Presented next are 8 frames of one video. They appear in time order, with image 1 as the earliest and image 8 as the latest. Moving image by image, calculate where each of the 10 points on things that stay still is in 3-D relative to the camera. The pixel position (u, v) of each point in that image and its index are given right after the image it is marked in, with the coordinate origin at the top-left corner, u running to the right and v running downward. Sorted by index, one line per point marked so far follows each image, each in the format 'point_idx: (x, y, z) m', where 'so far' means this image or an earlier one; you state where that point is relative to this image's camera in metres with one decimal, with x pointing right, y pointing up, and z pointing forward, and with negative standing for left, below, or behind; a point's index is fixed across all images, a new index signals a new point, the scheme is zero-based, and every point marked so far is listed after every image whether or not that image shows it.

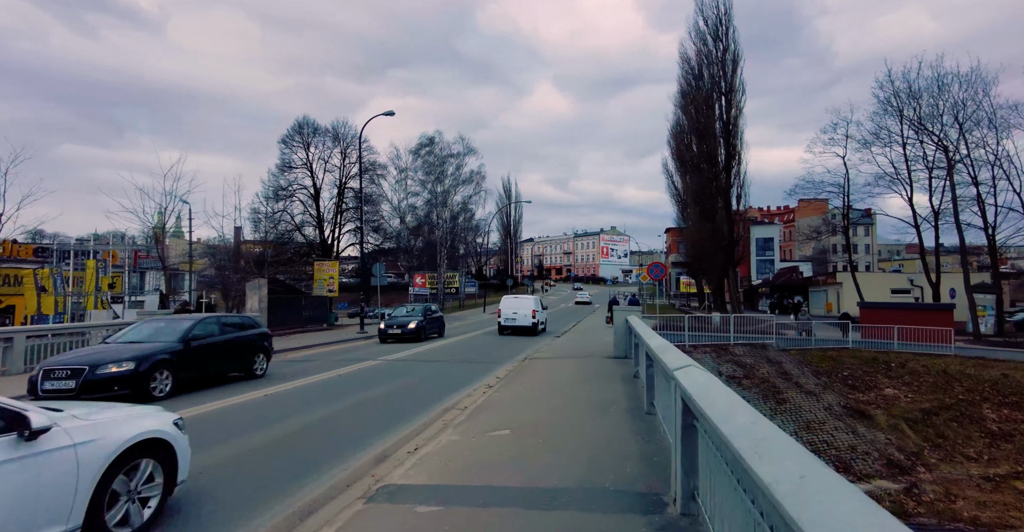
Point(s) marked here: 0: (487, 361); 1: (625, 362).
0: (-0.9, -3.5, +17.0) m
1: (+3.6, -3.0, +14.3) m
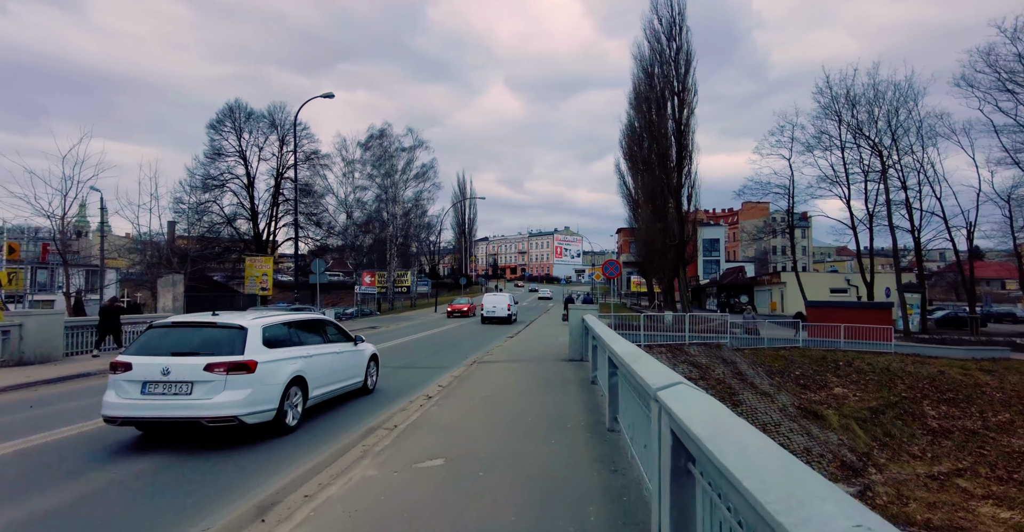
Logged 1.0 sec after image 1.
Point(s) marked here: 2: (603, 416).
0: (-2.7, -3.4, +15.5) m
1: (+2.1, -2.9, +13.2) m
2: (+1.6, -2.5, +7.6) m
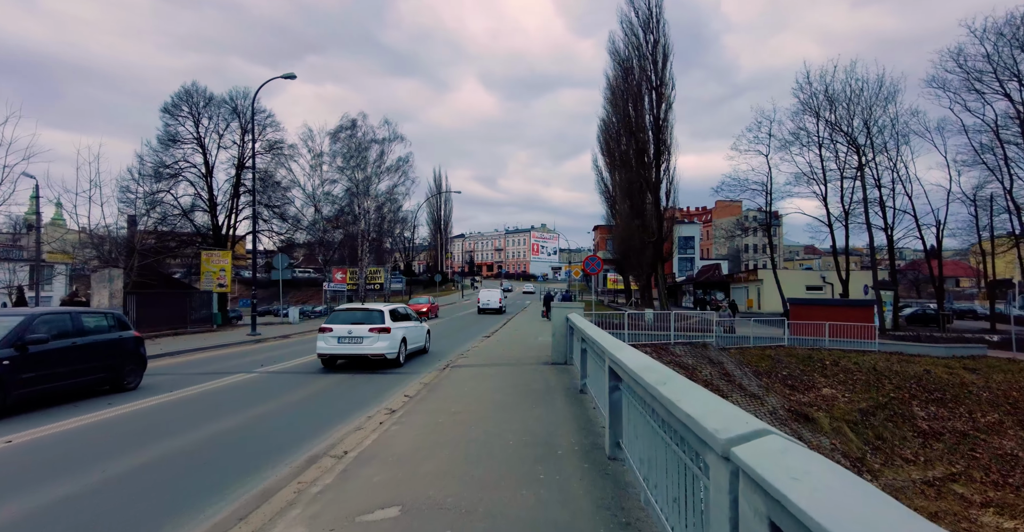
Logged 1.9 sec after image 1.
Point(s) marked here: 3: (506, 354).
0: (-3.4, -3.2, +14.1) m
1: (+1.5, -2.7, +12.0) m
2: (+1.2, -2.4, +6.3) m
3: (-0.2, -2.9, +15.1) m
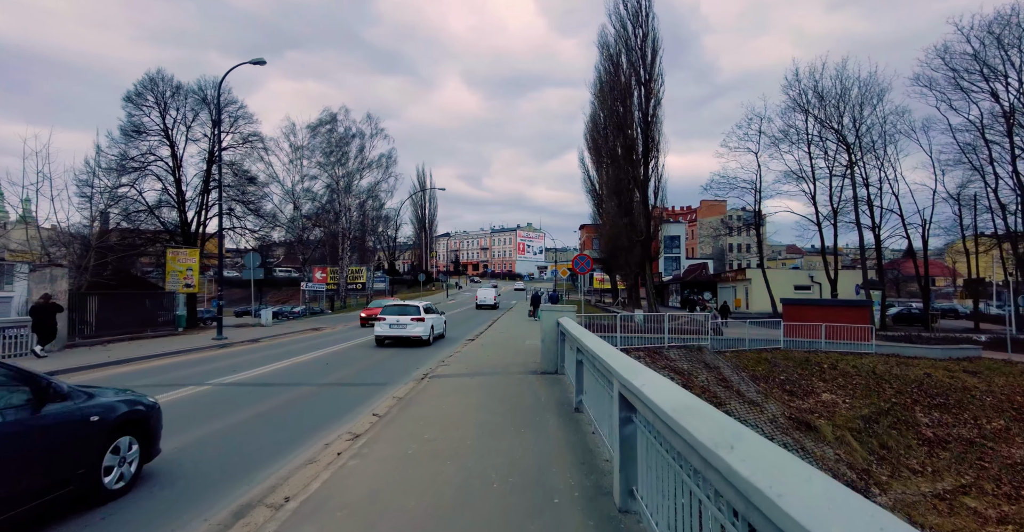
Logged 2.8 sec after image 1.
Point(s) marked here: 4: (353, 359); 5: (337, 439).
0: (-3.9, -3.2, +12.8) m
1: (+1.1, -2.7, +10.8) m
2: (+1.1, -2.4, +5.2) m
3: (-0.6, -2.9, +13.9) m
4: (-5.9, -3.4, +17.1) m
5: (-2.8, -2.7, +7.2) m
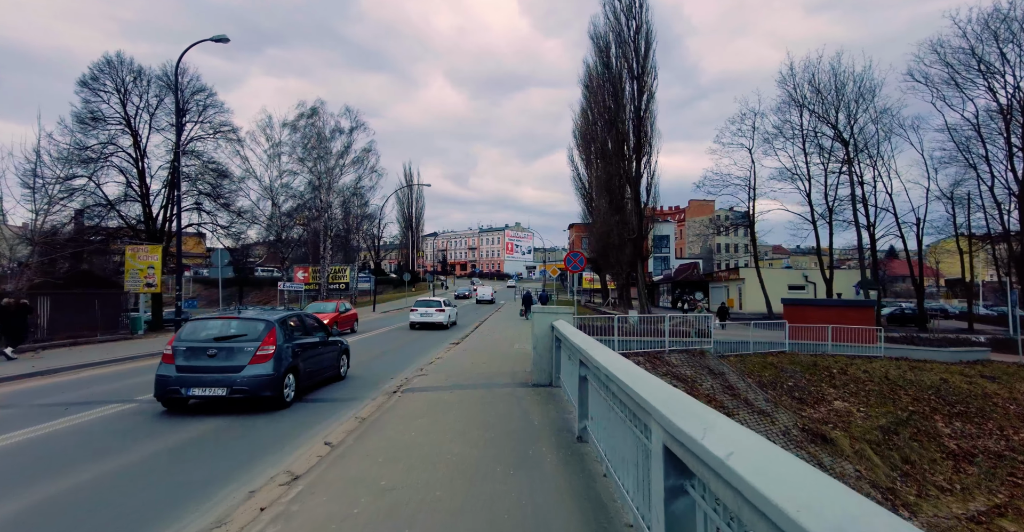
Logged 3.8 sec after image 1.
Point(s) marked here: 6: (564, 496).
0: (-4.2, -3.1, +11.1) m
1: (+0.8, -2.6, +9.3) m
2: (+0.9, -2.3, +3.6) m
3: (-1.0, -2.8, +12.3) m
4: (-6.3, -3.3, +15.3) m
5: (-2.9, -2.6, +5.5) m
6: (+0.5, -2.4, +4.9) m
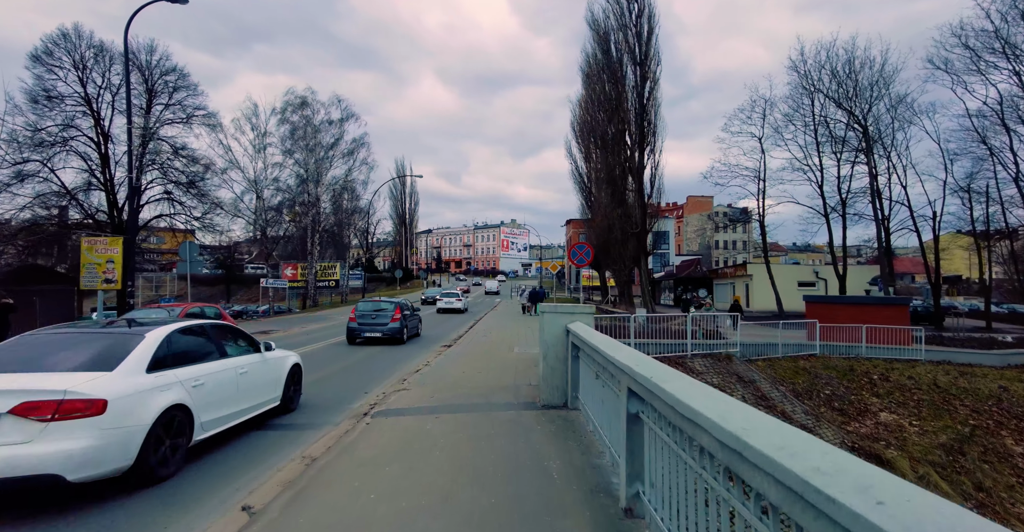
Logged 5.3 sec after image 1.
0: (-4.1, -2.8, +8.8) m
1: (+0.9, -2.4, +7.0) m
2: (+1.1, -2.1, +1.4) m
3: (-1.0, -2.5, +10.0) m
4: (-6.3, -3.1, +13.0) m
5: (-2.8, -2.4, +3.3) m
6: (+0.6, -2.2, +2.6) m
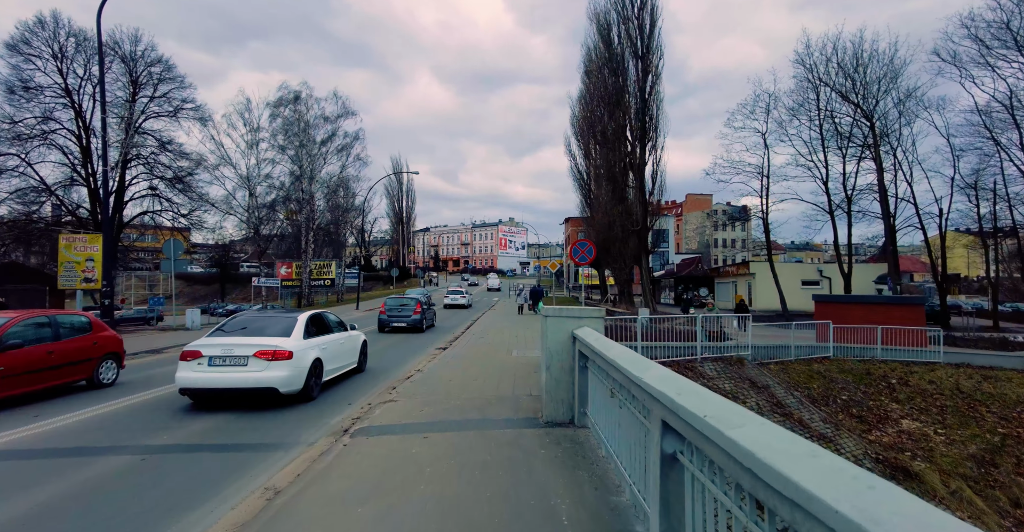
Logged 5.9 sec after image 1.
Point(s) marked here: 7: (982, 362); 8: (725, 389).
0: (-4.2, -2.8, +7.8) m
1: (+0.9, -2.4, +6.1) m
2: (+1.1, -2.1, +0.5) m
3: (-1.0, -2.5, +9.1) m
4: (-6.4, -3.0, +12.0) m
5: (-2.8, -2.4, +2.3) m
6: (+0.6, -2.2, +1.7) m
7: (+17.8, -3.6, +17.3) m
8: (+6.1, -3.5, +13.2) m
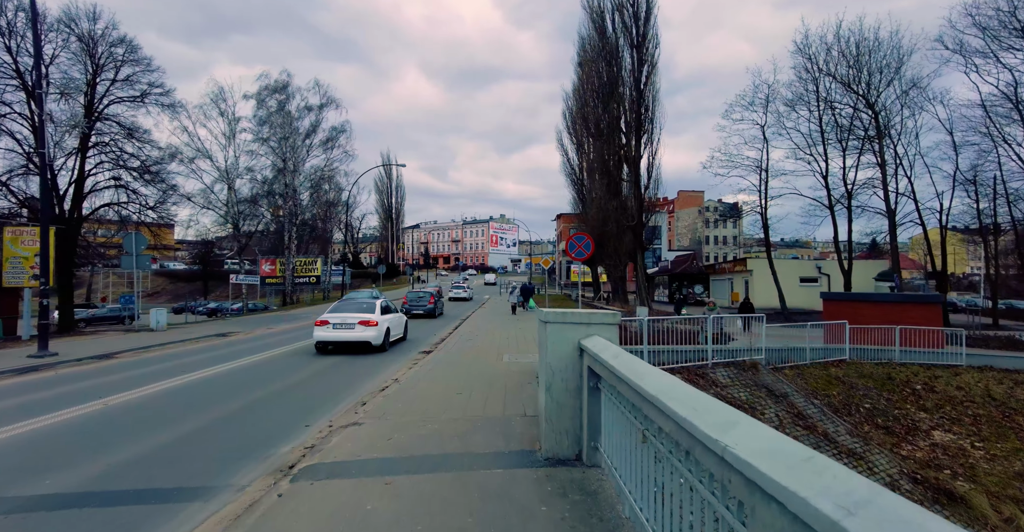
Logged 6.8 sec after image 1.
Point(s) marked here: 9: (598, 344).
0: (-4.3, -2.7, +6.2) m
1: (+0.8, -2.3, +4.6) m
2: (+1.1, -2.0, -1.0) m
3: (-1.1, -2.4, +7.6) m
4: (-6.6, -2.9, +10.4) m
5: (-2.9, -2.3, +0.8) m
6: (+0.6, -2.1, +0.2) m
7: (+17.5, -3.4, +16.2) m
8: (+5.8, -3.3, +11.8) m
9: (+1.0, -0.8, +4.7) m
